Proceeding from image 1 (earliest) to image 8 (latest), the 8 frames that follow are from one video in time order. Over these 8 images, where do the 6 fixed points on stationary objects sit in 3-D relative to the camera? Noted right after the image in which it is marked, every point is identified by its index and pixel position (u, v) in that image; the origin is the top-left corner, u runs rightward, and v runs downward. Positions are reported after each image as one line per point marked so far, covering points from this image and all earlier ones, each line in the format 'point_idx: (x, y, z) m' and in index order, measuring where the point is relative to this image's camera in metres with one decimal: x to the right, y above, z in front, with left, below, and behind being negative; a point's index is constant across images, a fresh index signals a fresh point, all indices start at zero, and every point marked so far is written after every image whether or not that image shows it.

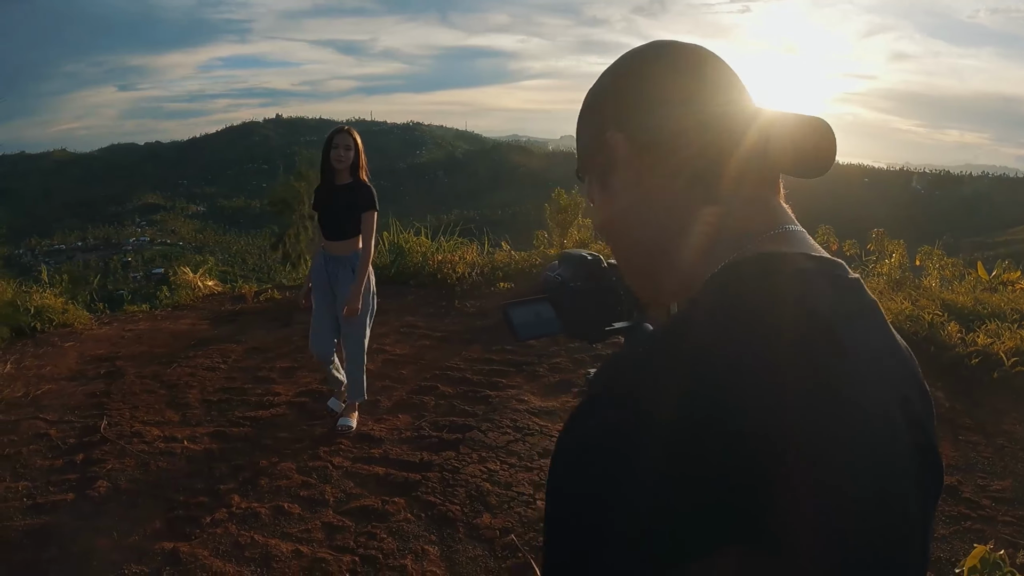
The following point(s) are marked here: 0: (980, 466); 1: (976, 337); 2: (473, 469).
0: (+2.7, -1.0, +4.2) m
1: (+3.6, -0.4, +5.8) m
2: (-0.3, -0.9, +3.7) m
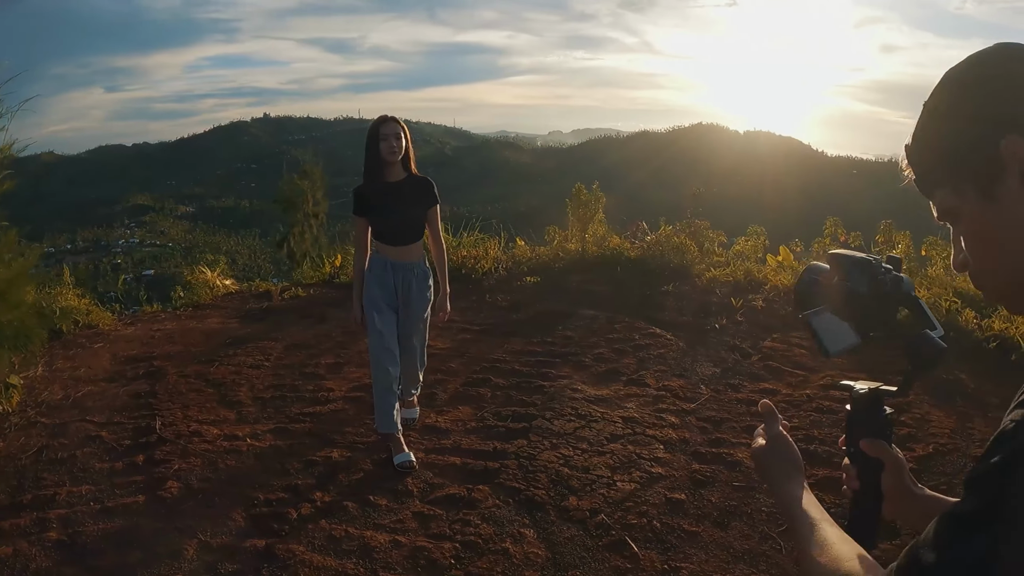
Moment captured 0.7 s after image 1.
0: (+3.1, -0.9, +4.4) m
1: (+3.9, -0.3, +6.0) m
2: (+0.1, -0.8, +3.7) m
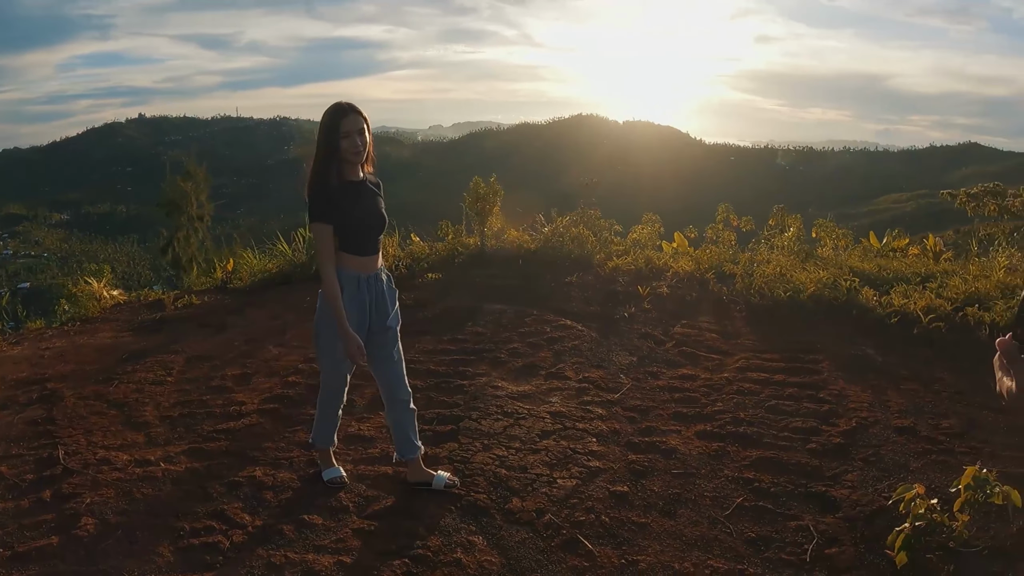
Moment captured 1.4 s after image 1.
0: (+2.7, -0.8, +4.6) m
1: (+3.3, -0.1, +6.3) m
2: (-0.2, -0.8, +3.6) m
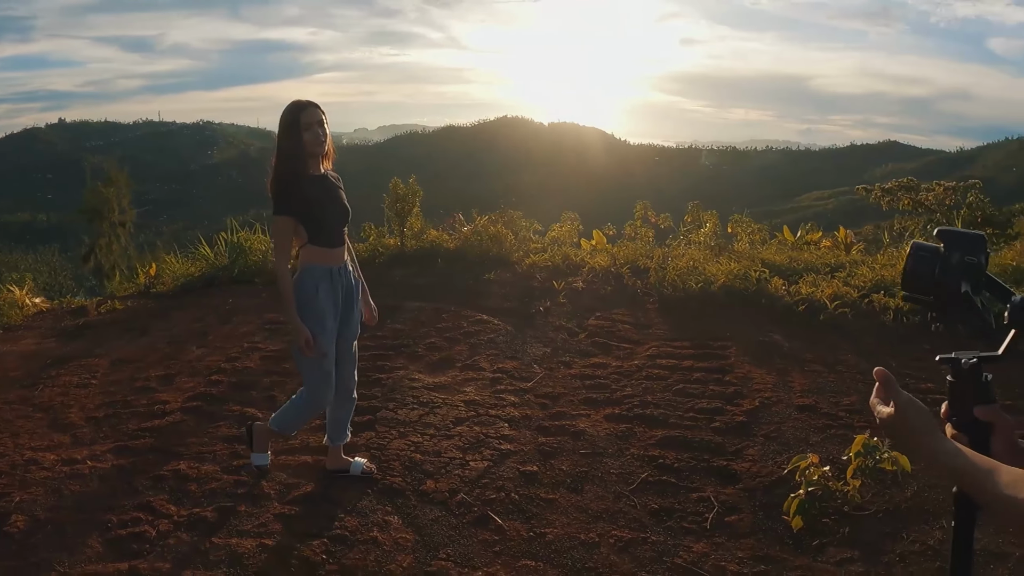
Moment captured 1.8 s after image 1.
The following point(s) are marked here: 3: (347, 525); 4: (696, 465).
0: (+2.2, -0.7, +5.0) m
1: (+2.6, 0.0, +6.8) m
2: (-0.6, -0.8, +3.8) m
3: (-0.7, -1.0, +3.0) m
4: (+0.9, -0.9, +3.7) m
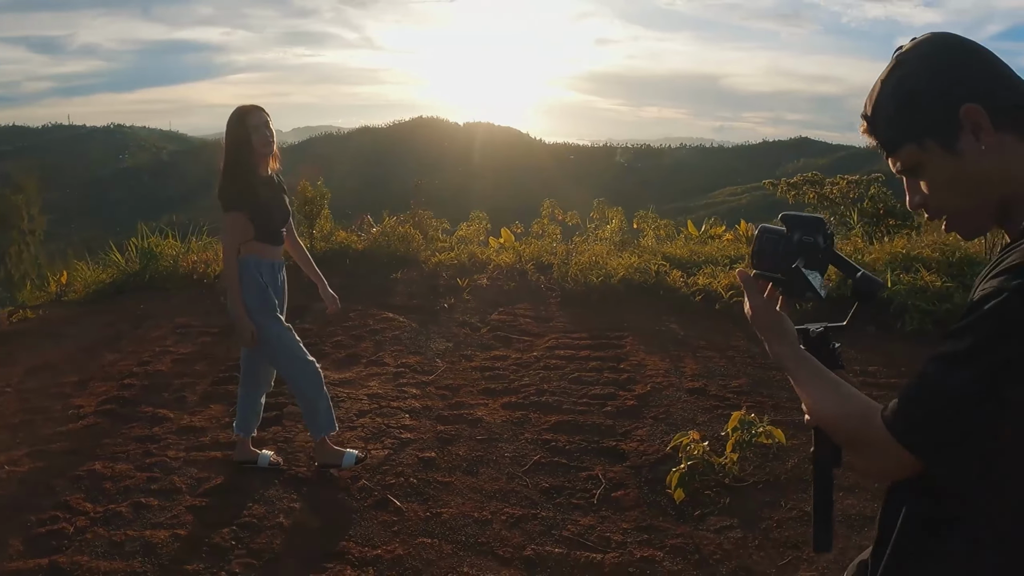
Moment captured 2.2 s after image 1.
0: (+1.5, -0.6, +5.5) m
1: (+1.8, +0.1, +7.3) m
2: (-1.1, -0.8, +4.0) m
3: (-1.1, -1.0, +3.3) m
4: (+0.4, -0.9, +4.0) m
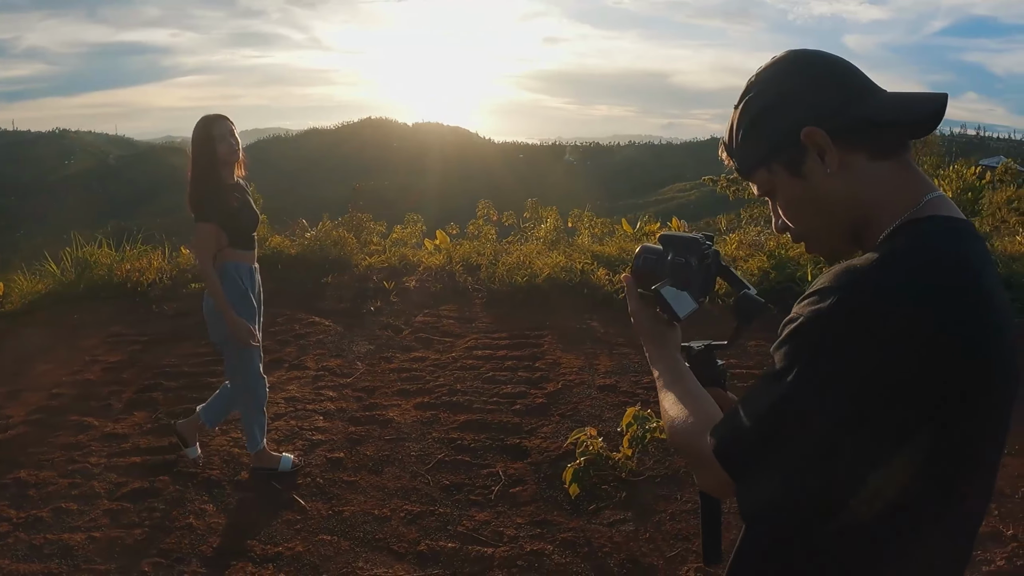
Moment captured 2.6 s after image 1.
0: (+0.9, -0.6, +5.9) m
1: (+1.1, +0.1, +7.6) m
2: (-1.7, -0.9, +4.3) m
3: (-1.6, -1.1, +3.5) m
4: (-0.1, -0.9, +4.4) m
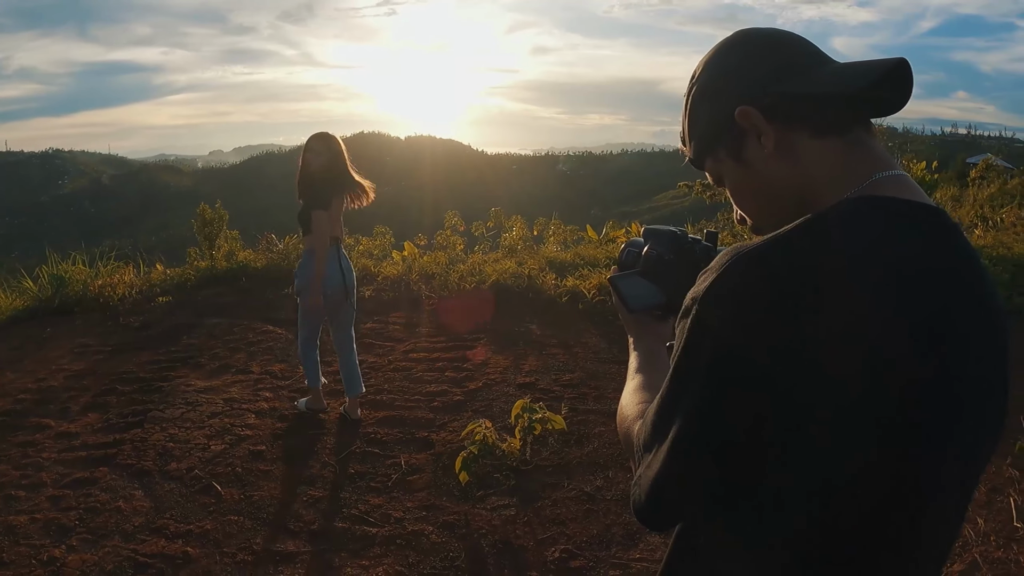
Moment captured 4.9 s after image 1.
0: (+0.4, -0.7, +6.3) m
1: (+0.5, 0.0, +8.1) m
2: (-2.2, -0.9, +4.7) m
3: (-2.2, -1.1, +4.0) m
4: (-0.7, -1.0, +4.8) m
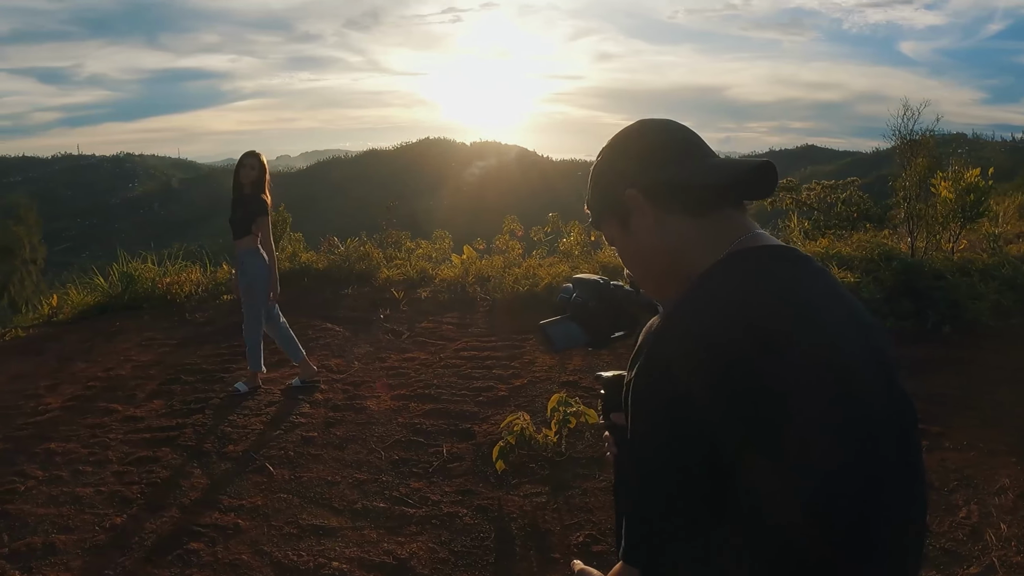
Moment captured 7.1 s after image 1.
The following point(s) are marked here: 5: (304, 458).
0: (+0.7, -0.7, +6.4) m
1: (+1.0, 0.0, +8.2) m
2: (-2.0, -0.9, +5.0) m
3: (-2.0, -1.1, +4.2) m
4: (-0.4, -0.9, +5.0) m
5: (-1.2, -1.0, +4.5) m
